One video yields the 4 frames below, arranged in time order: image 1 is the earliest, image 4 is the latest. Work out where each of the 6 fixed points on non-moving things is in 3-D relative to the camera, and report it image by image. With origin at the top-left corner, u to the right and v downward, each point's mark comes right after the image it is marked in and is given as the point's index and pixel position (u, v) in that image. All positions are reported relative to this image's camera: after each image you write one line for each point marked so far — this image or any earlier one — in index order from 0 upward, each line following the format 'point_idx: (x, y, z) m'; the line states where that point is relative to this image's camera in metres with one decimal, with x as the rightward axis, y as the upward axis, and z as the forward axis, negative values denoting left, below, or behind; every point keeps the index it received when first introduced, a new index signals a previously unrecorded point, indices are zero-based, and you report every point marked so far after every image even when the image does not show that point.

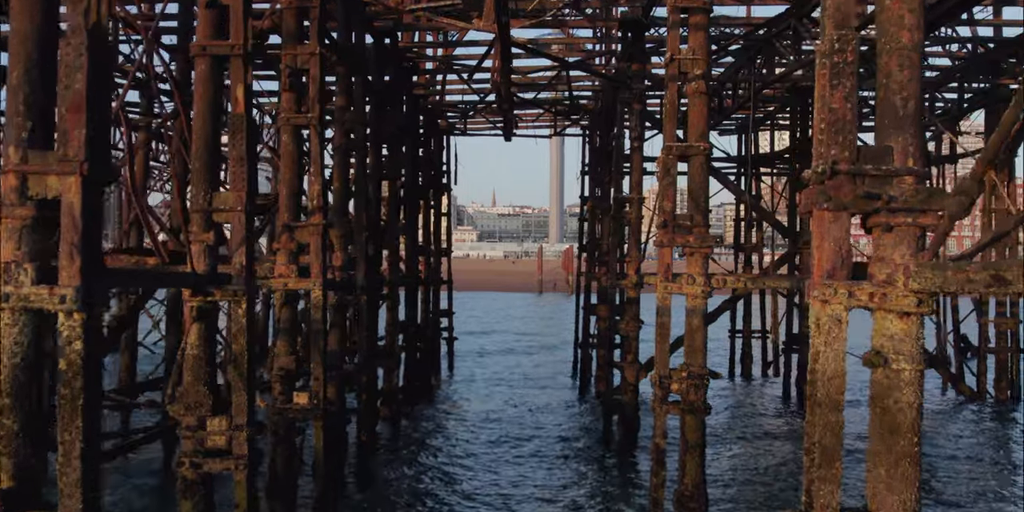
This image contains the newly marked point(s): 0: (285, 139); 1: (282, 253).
0: (-2.1, +1.1, +9.4) m
1: (-2.1, 0.0, +9.3) m
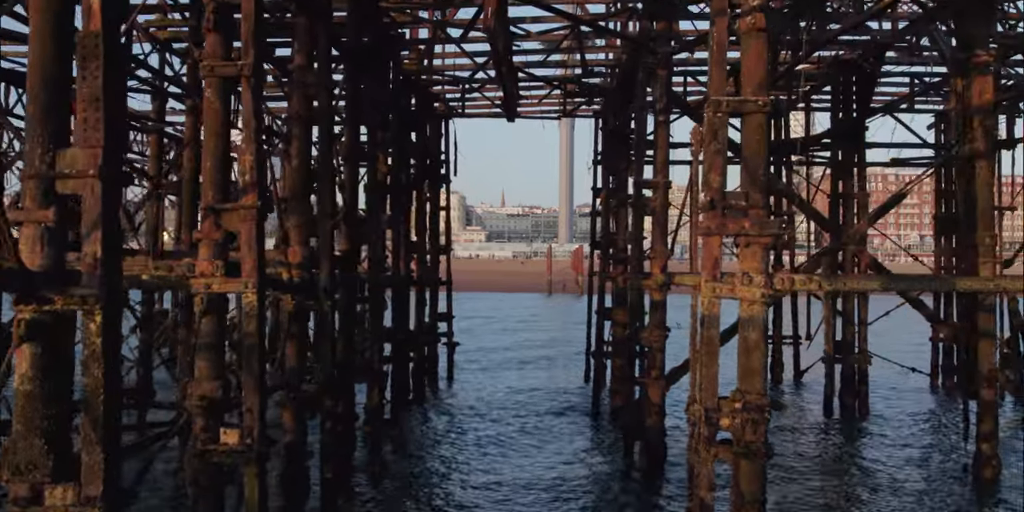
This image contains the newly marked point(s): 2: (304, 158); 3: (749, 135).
0: (-2.1, +1.1, +7.1) m
1: (-2.1, +0.1, +7.1) m
2: (-2.0, +0.9, +9.6) m
3: (+1.6, +0.8, +6.9) m
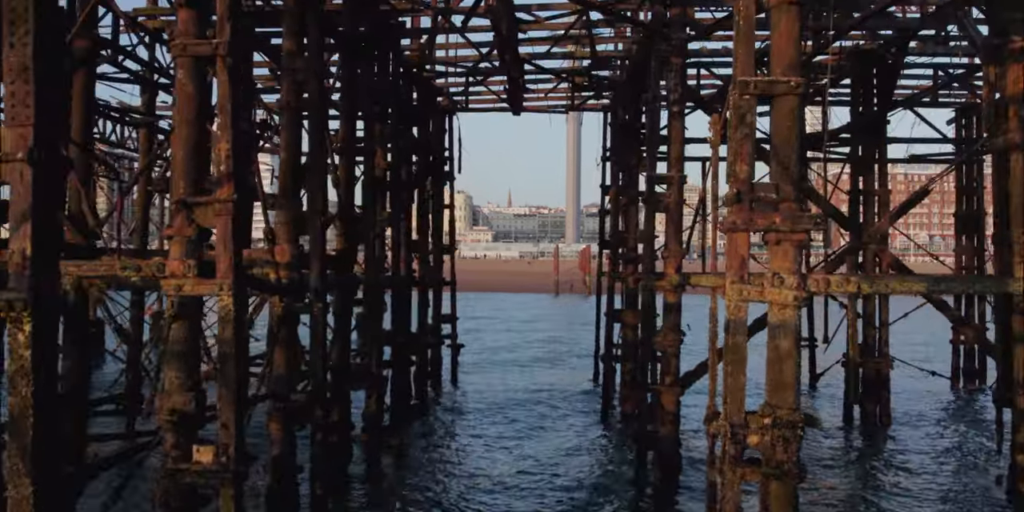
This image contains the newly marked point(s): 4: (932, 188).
0: (-2.1, +1.1, +6.5) m
1: (-2.1, +0.1, +6.4) m
2: (-1.9, +0.9, +9.0) m
3: (+1.6, +0.8, +6.2) m
4: (+6.9, +1.1, +16.8) m
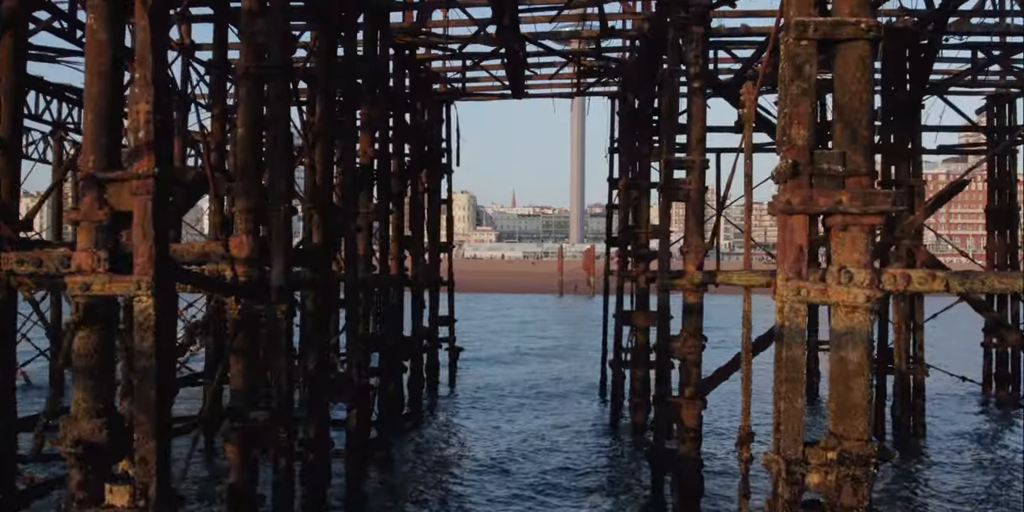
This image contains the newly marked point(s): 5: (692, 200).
0: (-2.1, +1.2, +5.2) m
1: (-2.1, +0.1, +5.1) m
2: (-1.9, +1.0, +7.6) m
3: (+1.6, +0.9, +4.8) m
4: (+6.9, +1.2, +15.5) m
5: (+1.7, +0.5, +9.8) m
